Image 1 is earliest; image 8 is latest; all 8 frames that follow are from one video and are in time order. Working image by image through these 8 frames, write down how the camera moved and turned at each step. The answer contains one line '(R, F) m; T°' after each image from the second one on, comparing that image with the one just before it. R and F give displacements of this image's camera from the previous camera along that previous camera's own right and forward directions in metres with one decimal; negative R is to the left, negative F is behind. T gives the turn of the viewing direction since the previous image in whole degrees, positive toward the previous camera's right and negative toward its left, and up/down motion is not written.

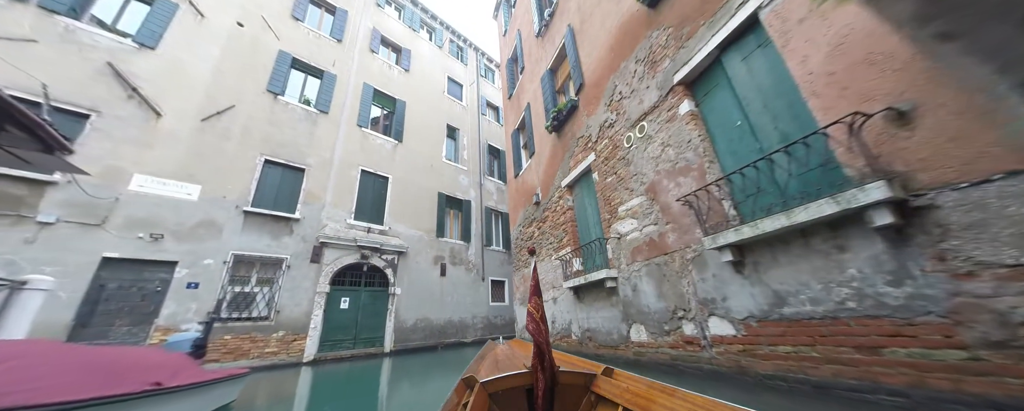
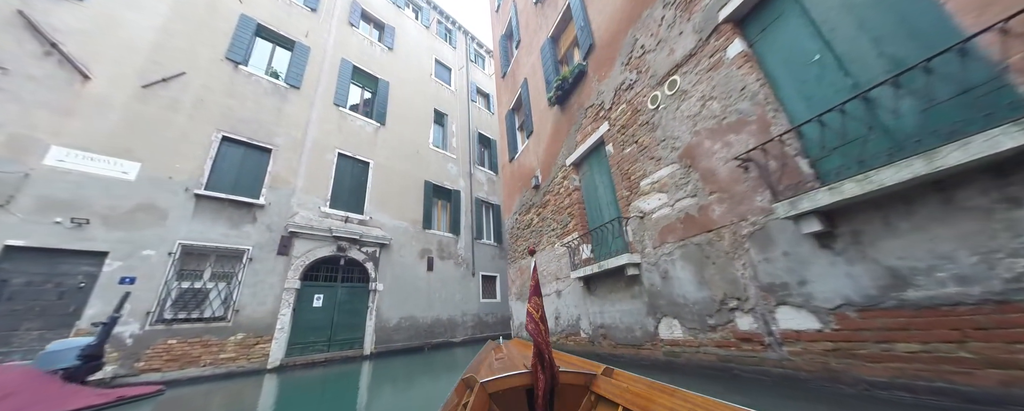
(-0.2, +0.7) m; +2°
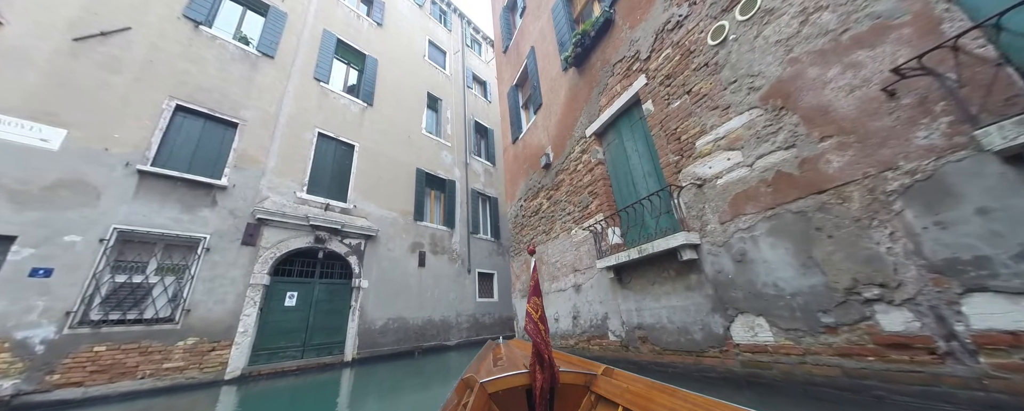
(-0.3, +0.8) m; +2°
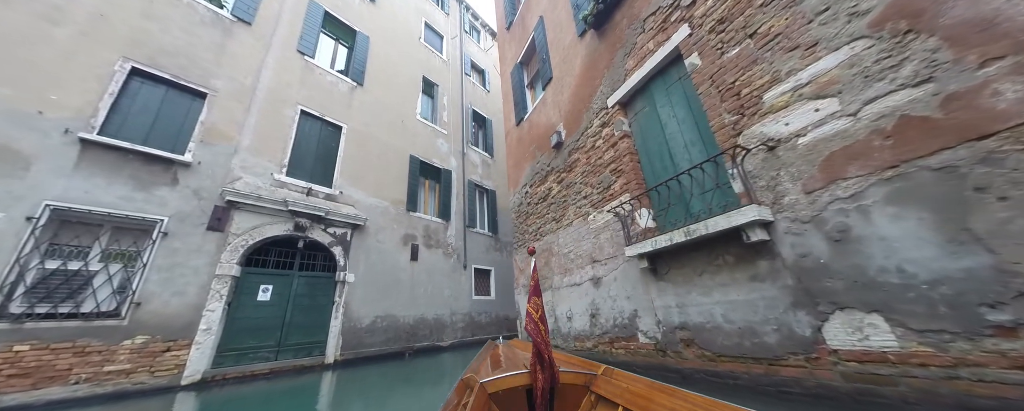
(-0.2, +0.6) m; +1°
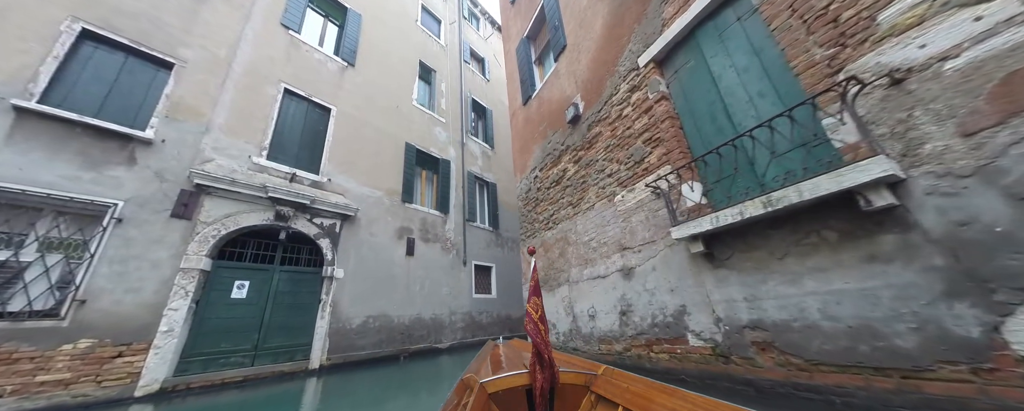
(-0.2, +0.6) m; +1°
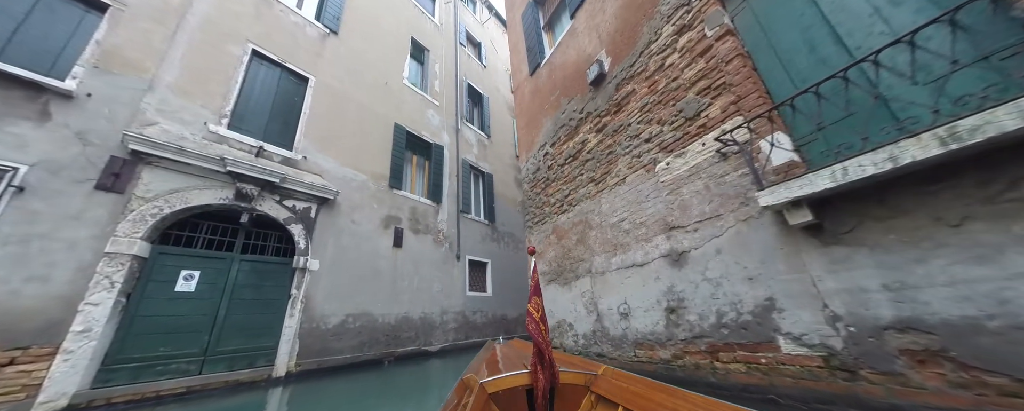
(-0.2, +0.7) m; +2°
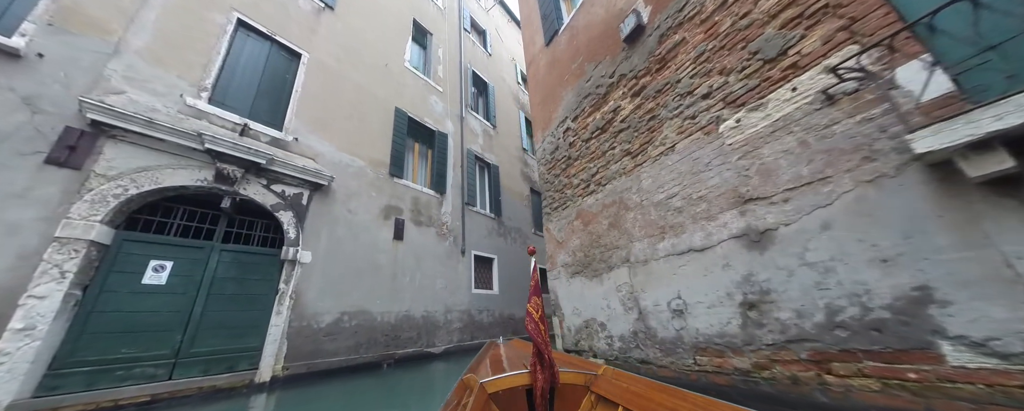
(-0.2, +0.5) m; 0°
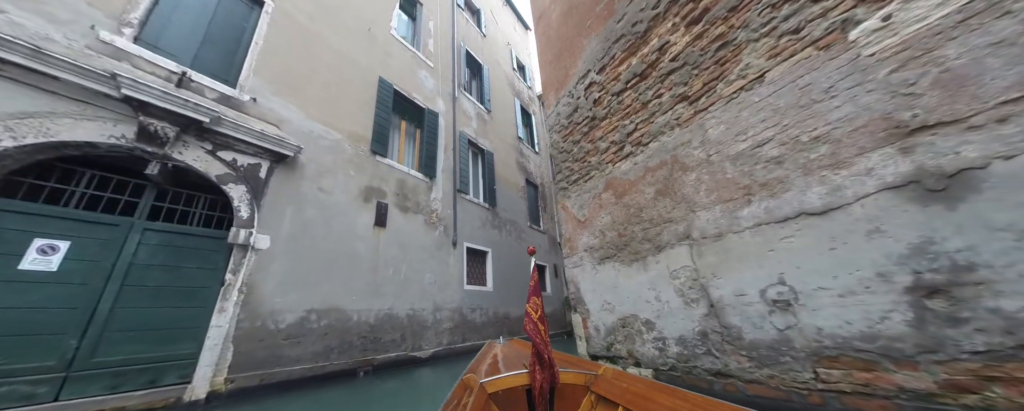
(-0.2, +0.7) m; +2°
